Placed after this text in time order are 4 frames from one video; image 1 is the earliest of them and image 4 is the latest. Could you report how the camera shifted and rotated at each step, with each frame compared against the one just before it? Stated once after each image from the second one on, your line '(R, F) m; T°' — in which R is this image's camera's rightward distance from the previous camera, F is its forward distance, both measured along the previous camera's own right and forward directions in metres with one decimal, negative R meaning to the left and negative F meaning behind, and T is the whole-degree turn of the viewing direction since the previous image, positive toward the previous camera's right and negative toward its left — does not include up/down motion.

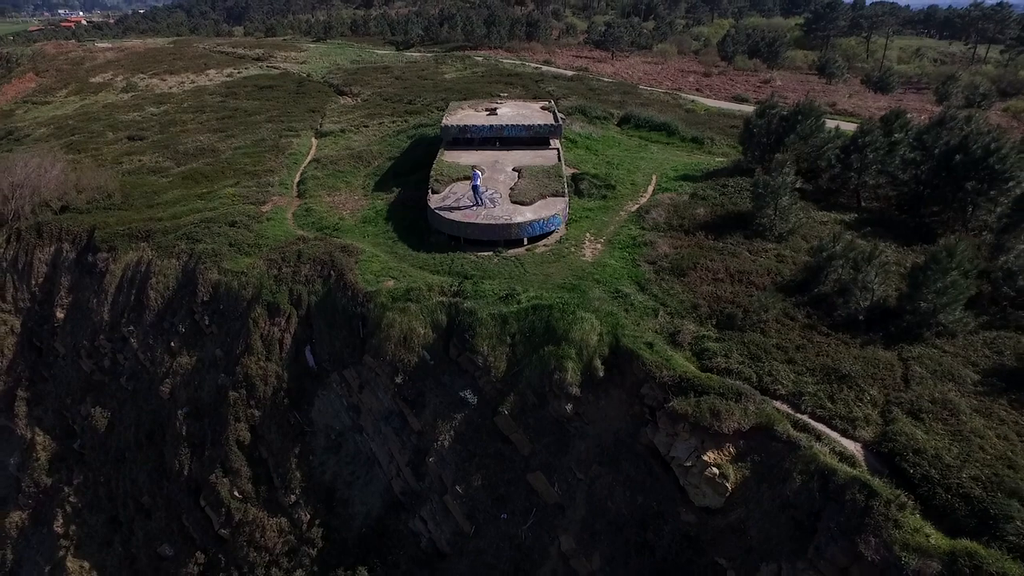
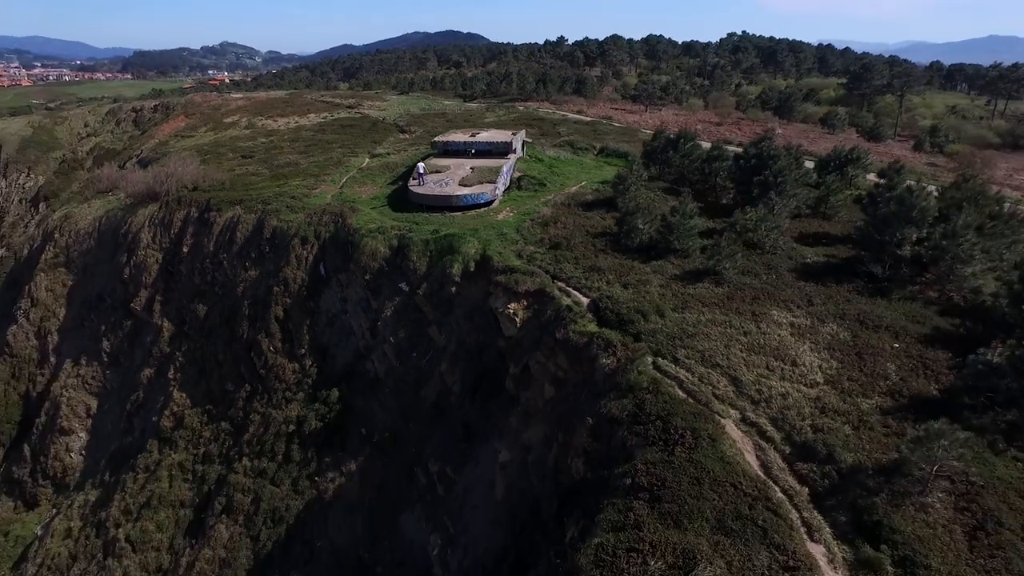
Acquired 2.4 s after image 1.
(+6.0, -7.9) m; -8°
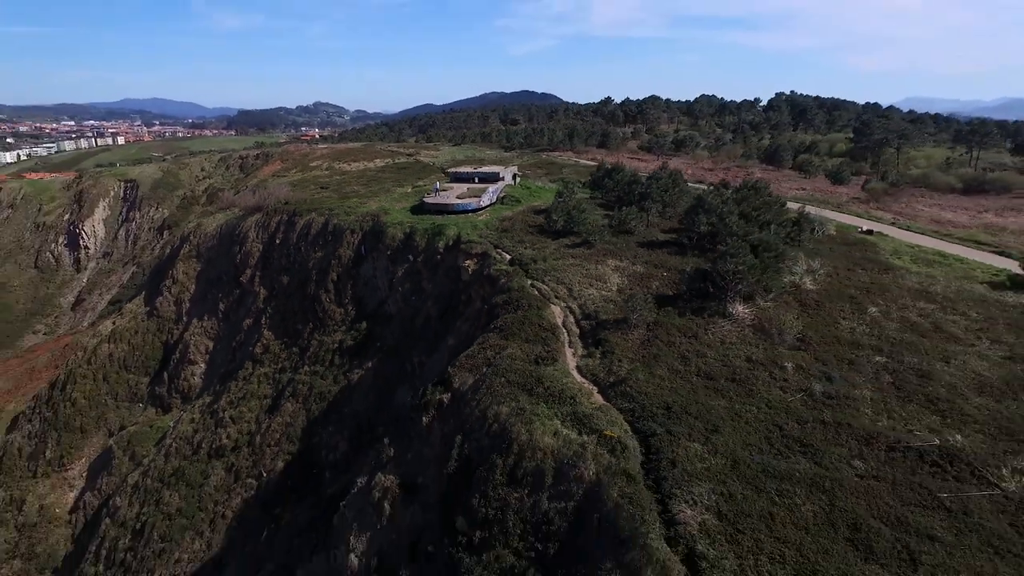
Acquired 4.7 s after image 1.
(+5.6, -11.1) m; -6°
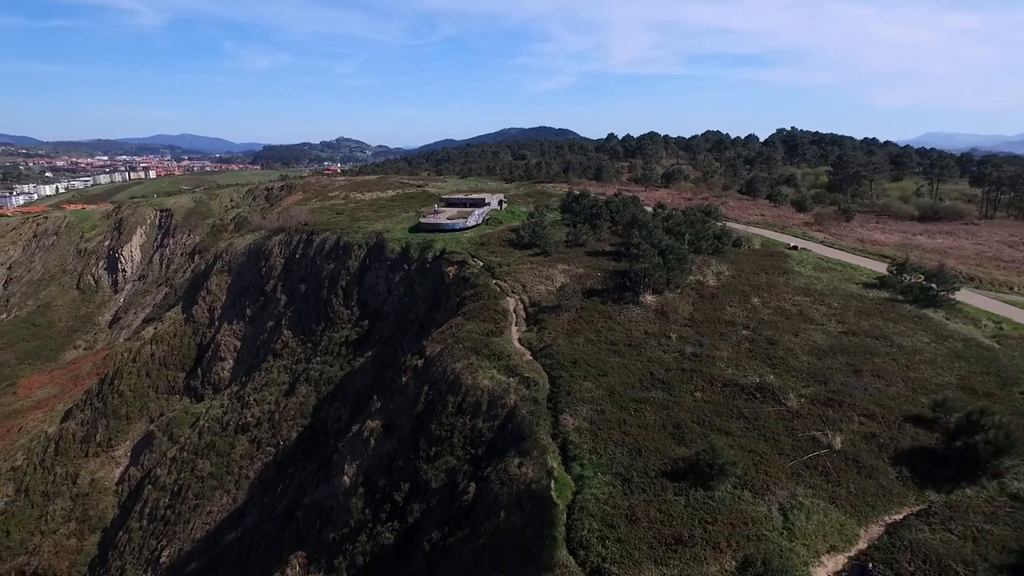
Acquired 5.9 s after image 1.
(+2.6, -6.6) m; -2°
